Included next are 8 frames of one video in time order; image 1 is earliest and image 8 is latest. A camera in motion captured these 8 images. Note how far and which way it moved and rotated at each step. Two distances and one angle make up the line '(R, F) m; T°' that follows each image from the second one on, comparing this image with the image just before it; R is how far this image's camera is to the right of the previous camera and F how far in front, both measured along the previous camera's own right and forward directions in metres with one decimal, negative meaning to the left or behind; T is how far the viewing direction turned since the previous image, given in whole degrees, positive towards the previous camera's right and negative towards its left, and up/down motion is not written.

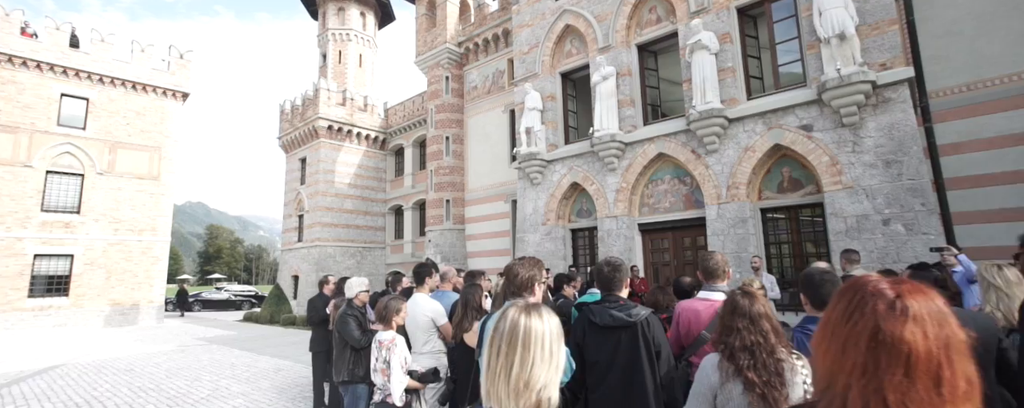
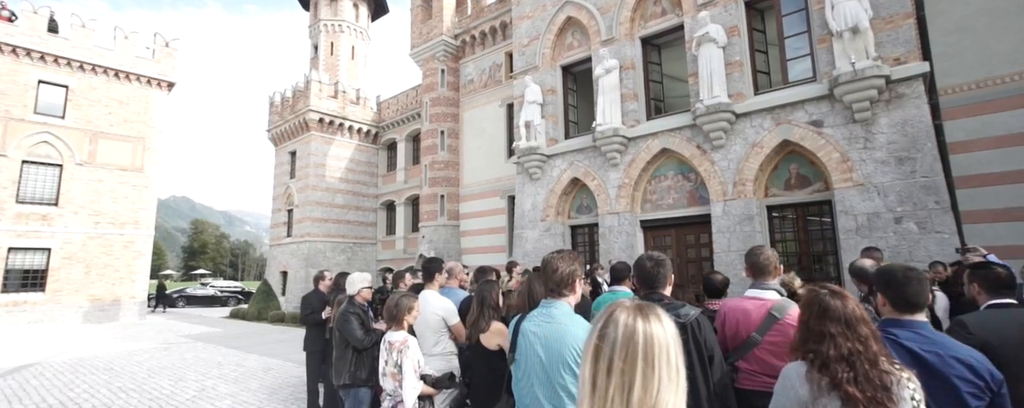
(-0.2, +0.3) m; +1°
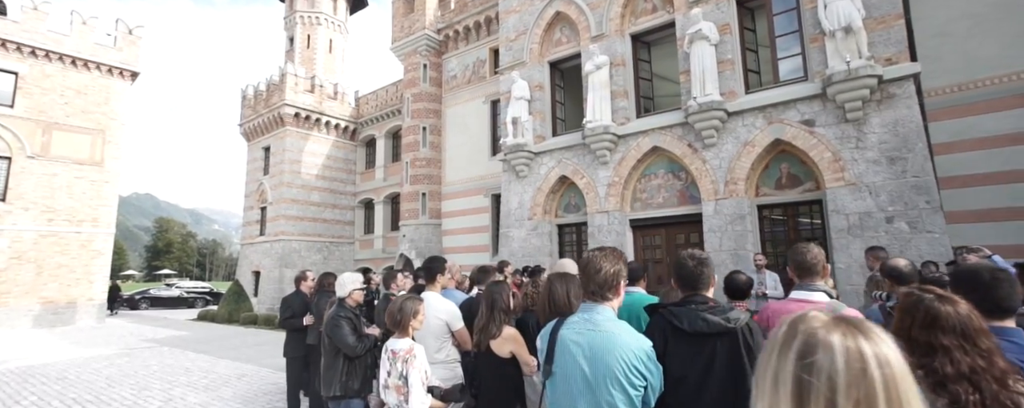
(-0.3, +0.3) m; +3°
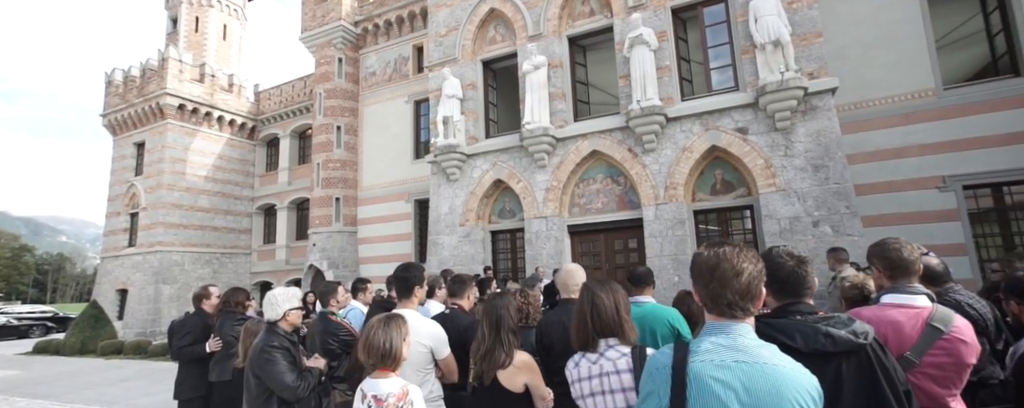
(-0.6, +0.7) m; +11°
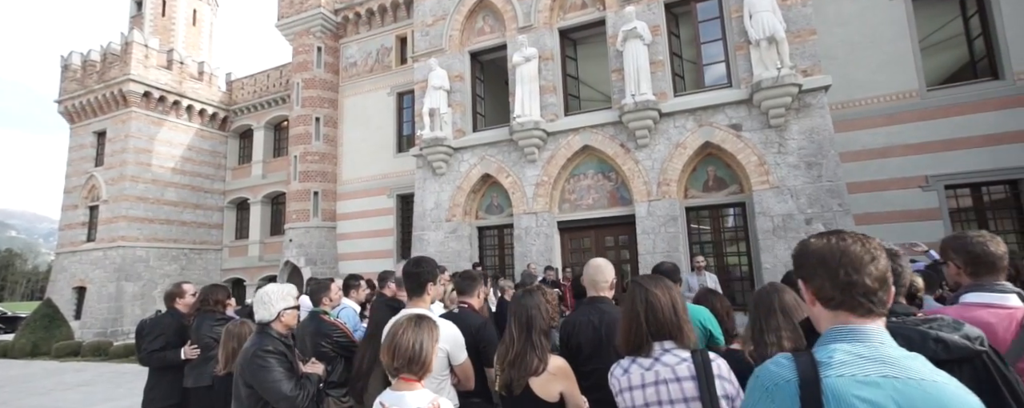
(-0.3, +0.3) m; +3°
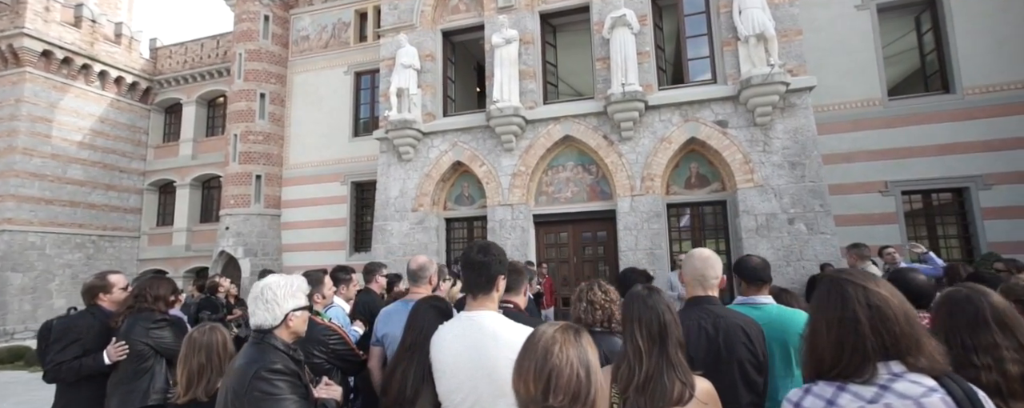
(-0.7, +0.7) m; +7°
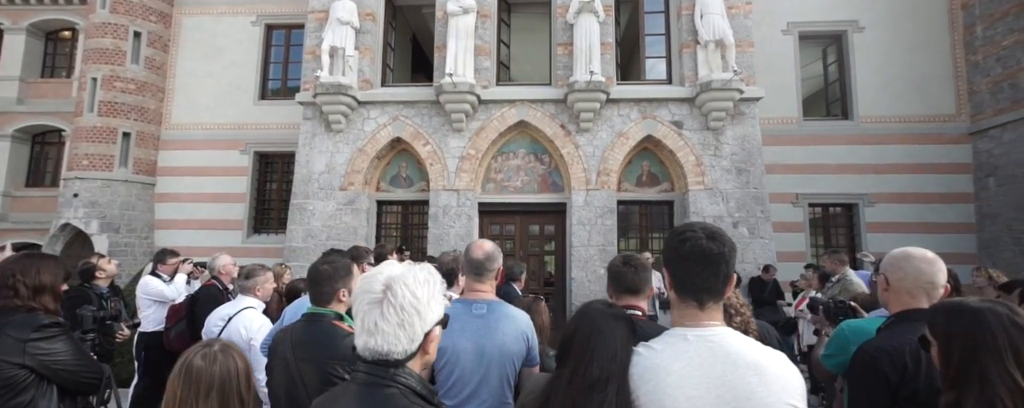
(-1.2, +0.9) m; +14°
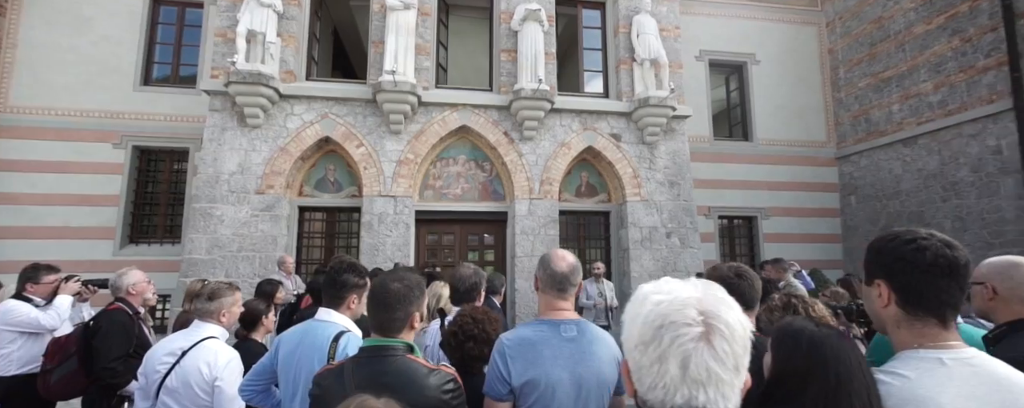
(-1.0, +0.5) m; +13°
